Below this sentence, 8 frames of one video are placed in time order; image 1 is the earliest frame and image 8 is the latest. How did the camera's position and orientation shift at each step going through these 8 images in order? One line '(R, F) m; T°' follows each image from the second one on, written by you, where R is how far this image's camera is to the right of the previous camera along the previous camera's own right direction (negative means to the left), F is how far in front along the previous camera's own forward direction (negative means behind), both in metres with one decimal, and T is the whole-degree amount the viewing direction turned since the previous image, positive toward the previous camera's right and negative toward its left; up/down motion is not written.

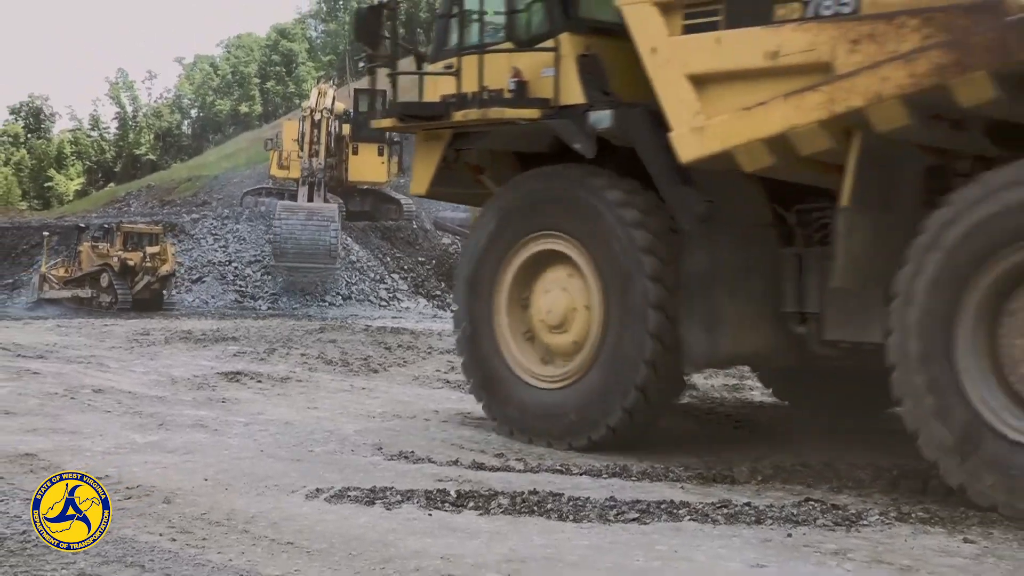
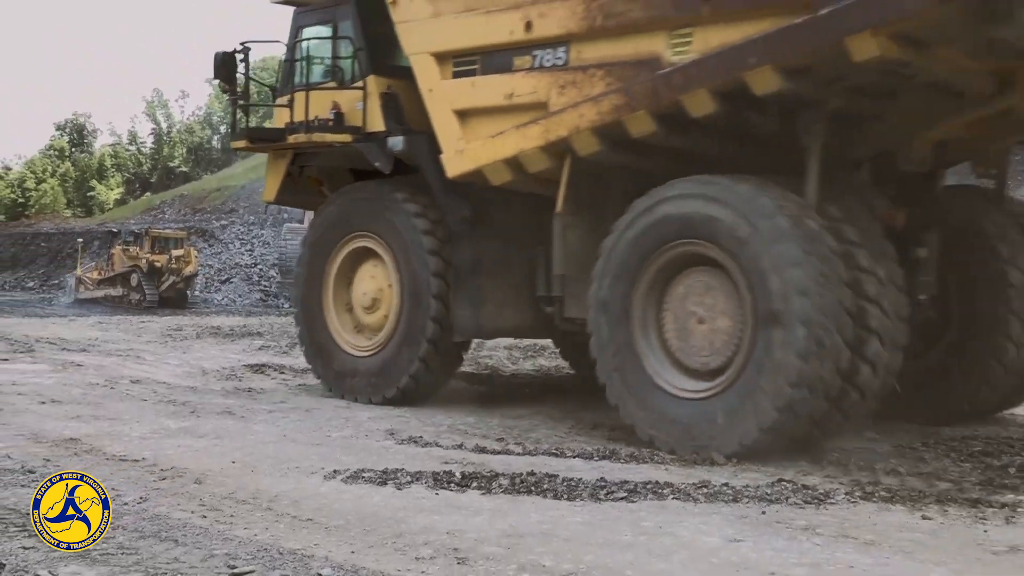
(0.0, -0.4) m; 0°
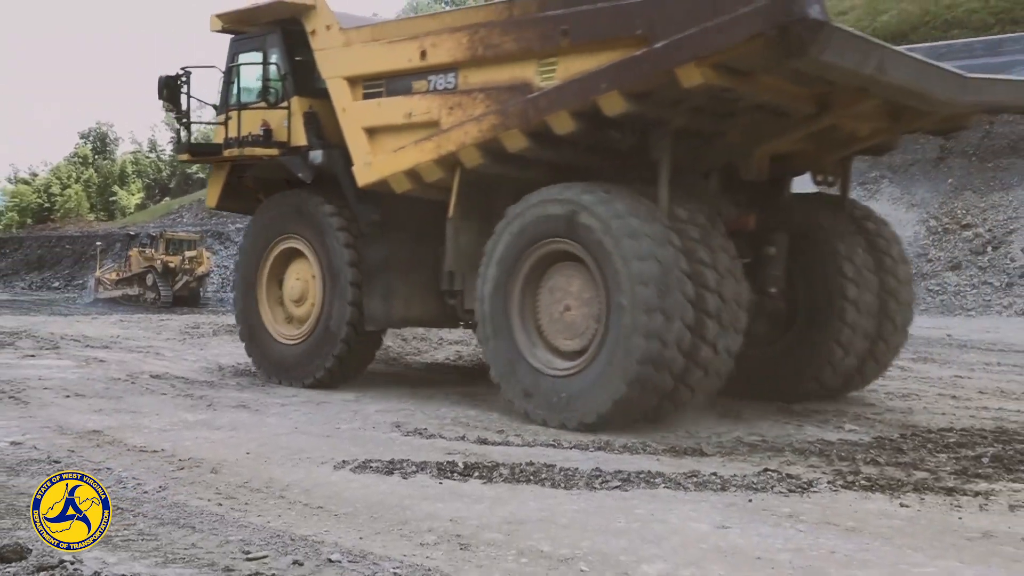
(0.0, -0.2) m; 0°
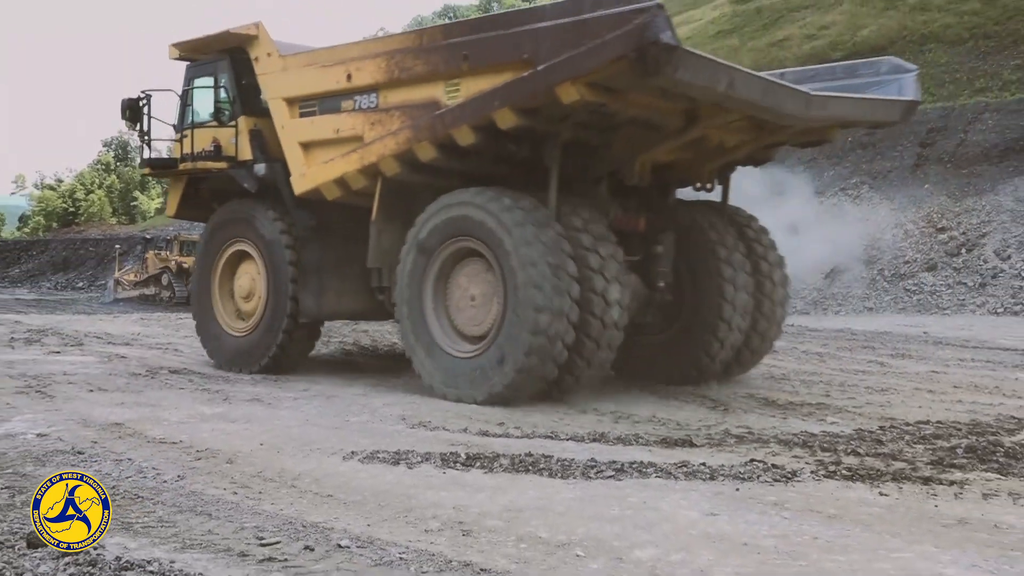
(0.0, -0.2) m; 0°
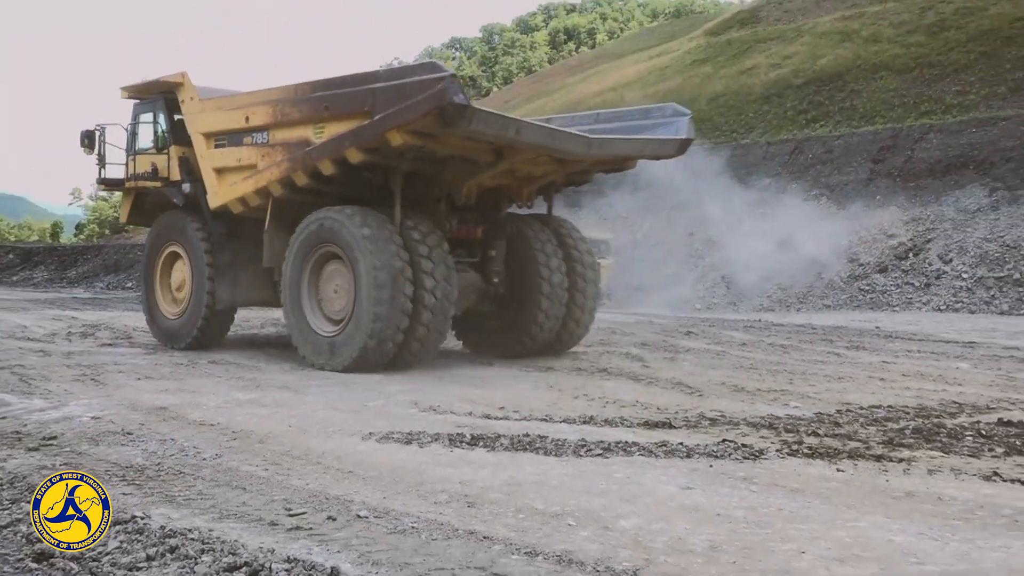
(0.0, -0.6) m; 0°
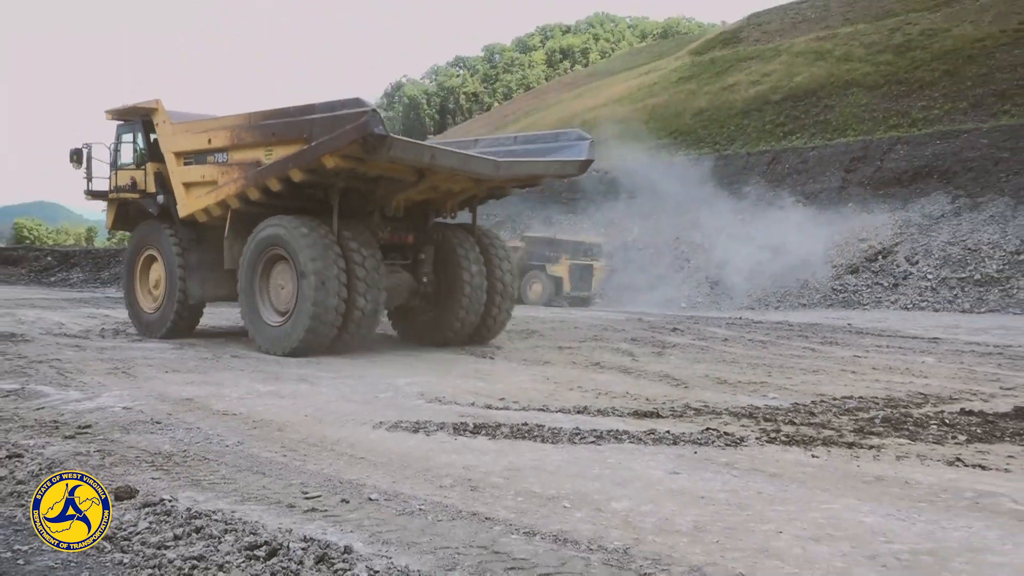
(0.0, -0.4) m; 0°
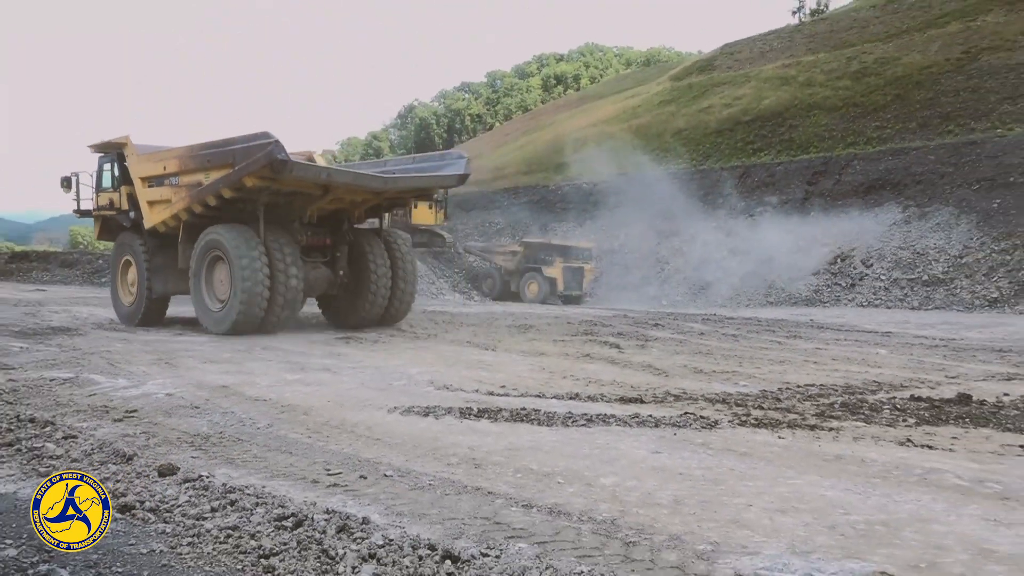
(0.0, -0.7) m; 0°
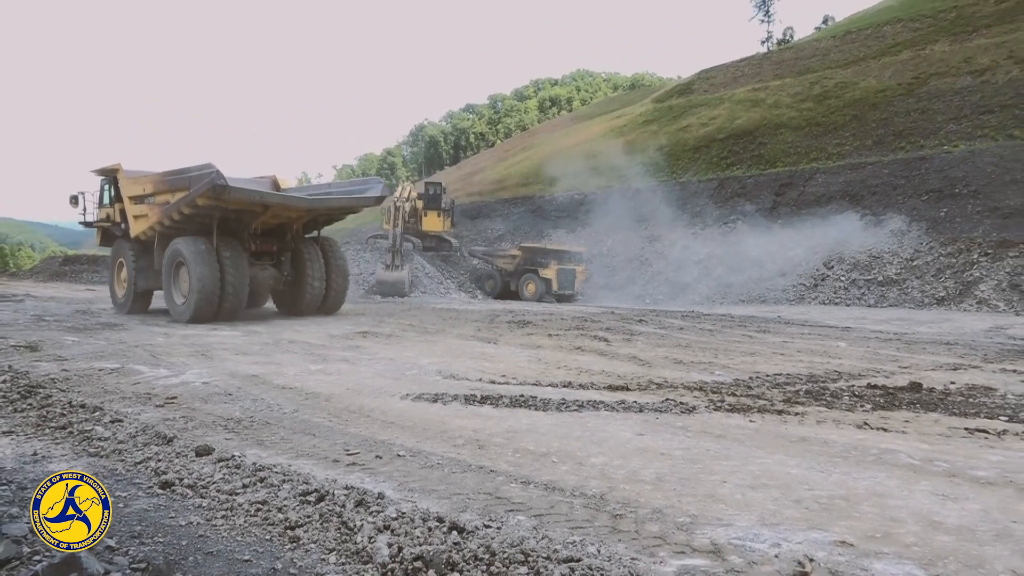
(0.0, -0.7) m; 0°
